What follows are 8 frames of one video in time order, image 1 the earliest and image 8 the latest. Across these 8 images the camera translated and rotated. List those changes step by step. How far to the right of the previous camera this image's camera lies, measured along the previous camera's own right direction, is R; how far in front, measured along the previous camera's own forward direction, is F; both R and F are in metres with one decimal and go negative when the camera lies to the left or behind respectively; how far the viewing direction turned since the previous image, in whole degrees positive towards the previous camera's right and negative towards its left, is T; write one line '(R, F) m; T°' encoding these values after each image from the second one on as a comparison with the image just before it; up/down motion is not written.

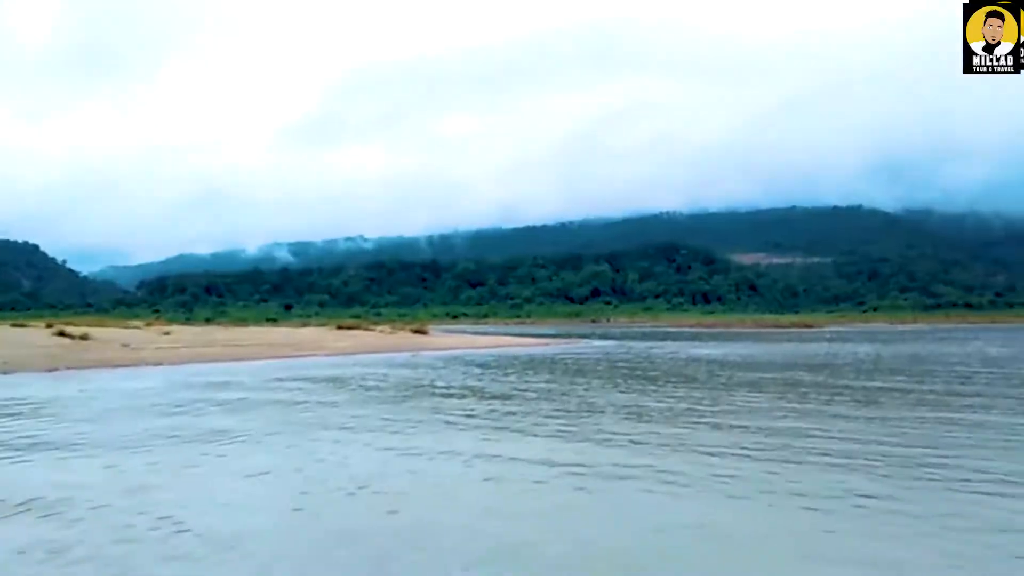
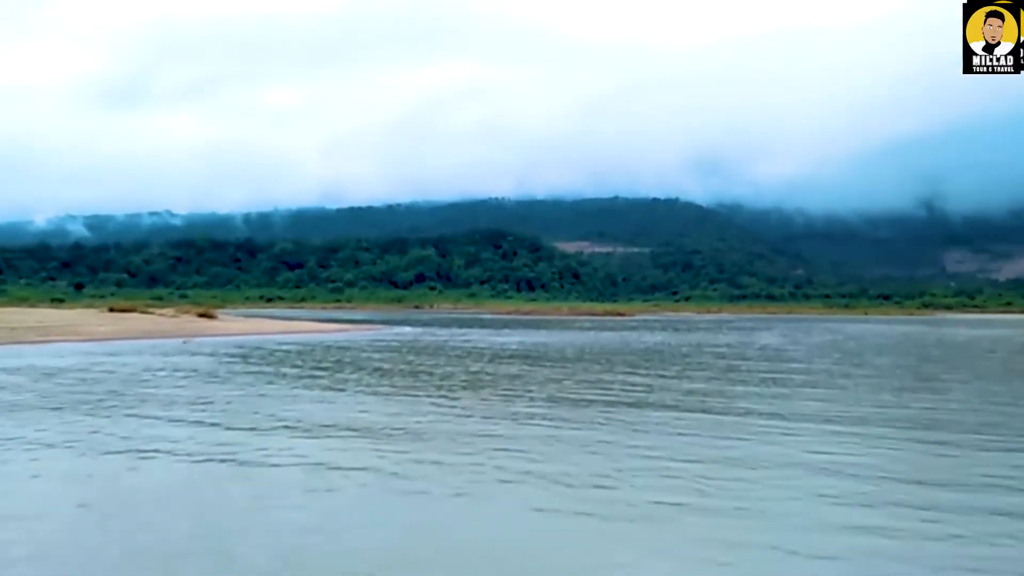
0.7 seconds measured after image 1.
(+4.6, +2.1) m; +9°
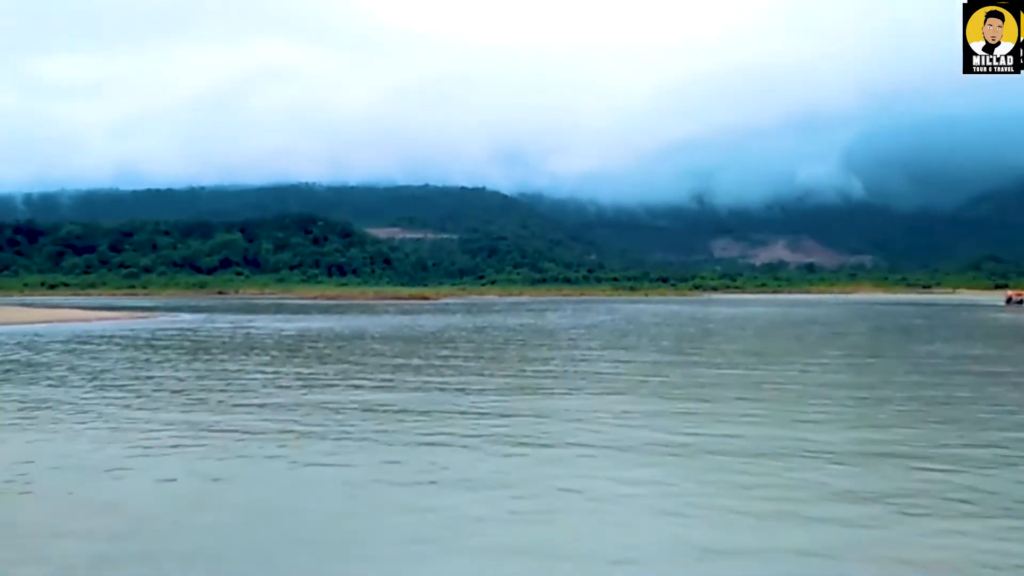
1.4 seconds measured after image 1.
(+4.3, -1.2) m; +10°
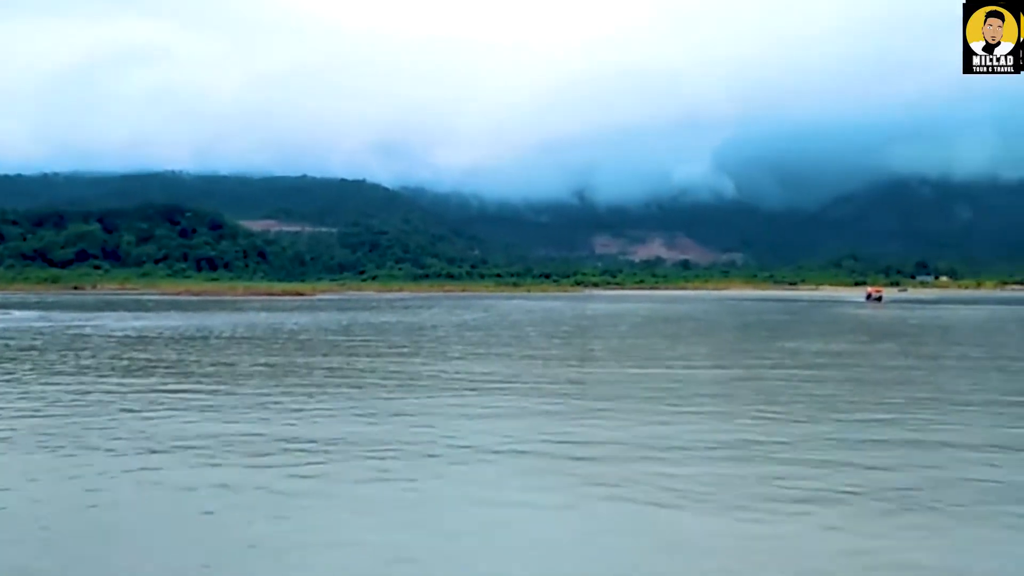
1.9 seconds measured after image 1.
(+1.9, +1.4) m; +7°
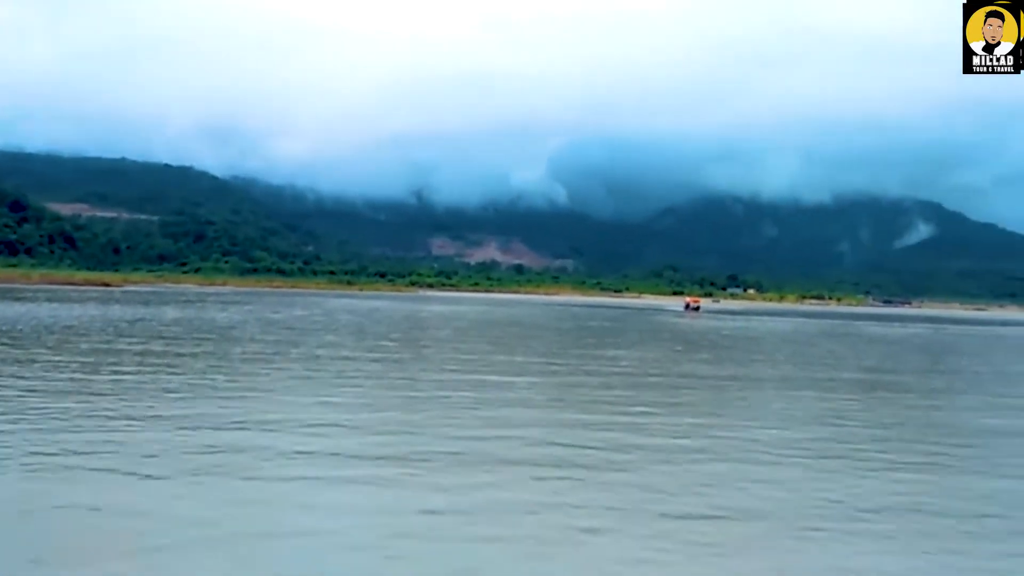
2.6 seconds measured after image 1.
(+2.5, +1.0) m; +10°
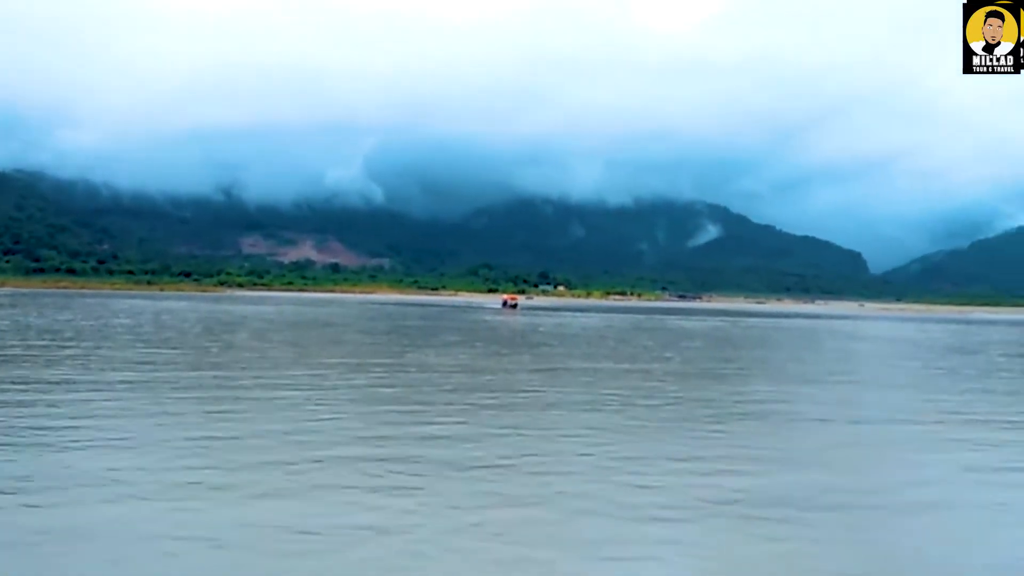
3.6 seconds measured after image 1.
(+0.3, -0.2) m; +12°
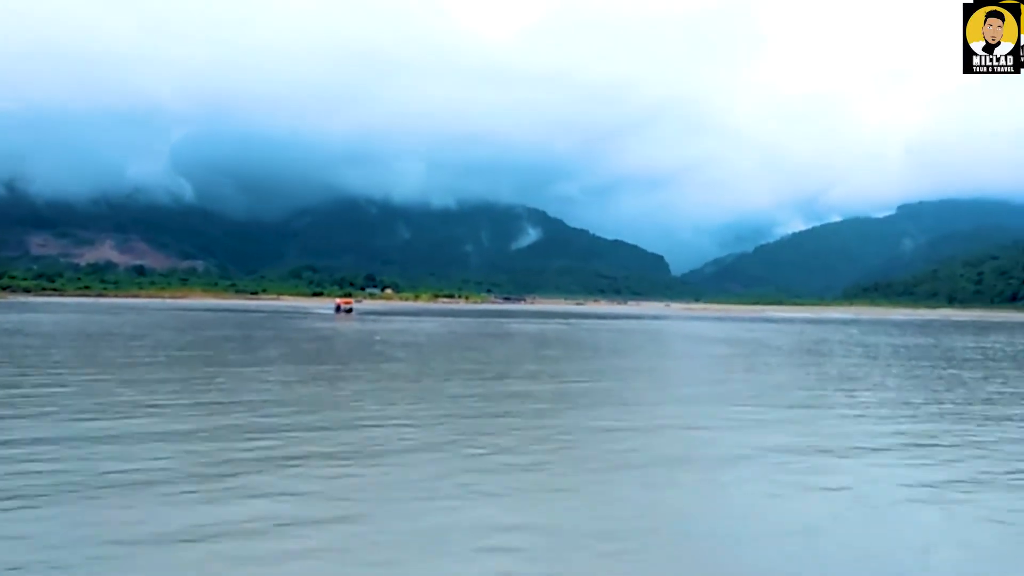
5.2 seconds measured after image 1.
(-2.6, -0.1) m; +14°
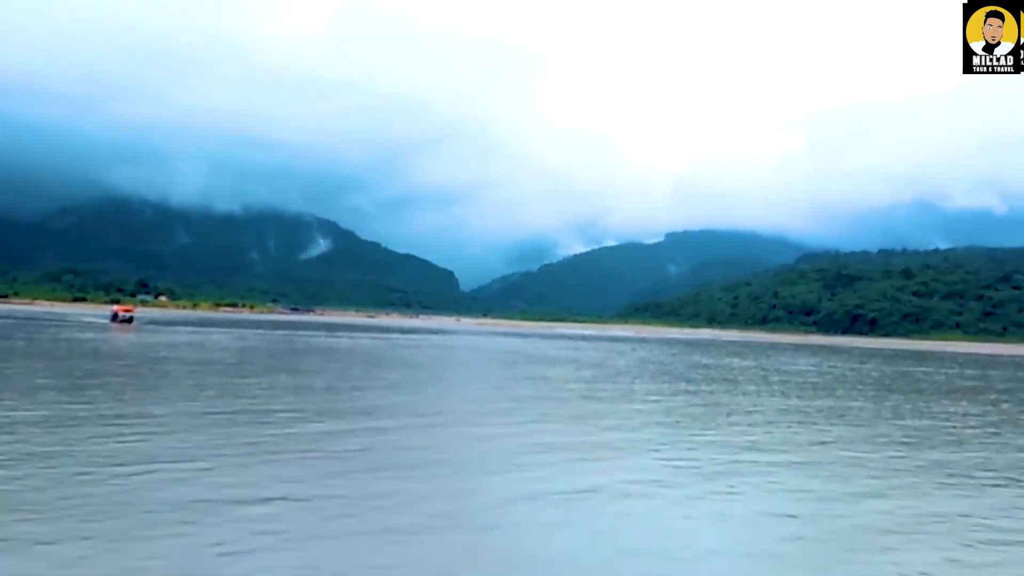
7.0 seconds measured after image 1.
(-3.0, -0.3) m; +17°
